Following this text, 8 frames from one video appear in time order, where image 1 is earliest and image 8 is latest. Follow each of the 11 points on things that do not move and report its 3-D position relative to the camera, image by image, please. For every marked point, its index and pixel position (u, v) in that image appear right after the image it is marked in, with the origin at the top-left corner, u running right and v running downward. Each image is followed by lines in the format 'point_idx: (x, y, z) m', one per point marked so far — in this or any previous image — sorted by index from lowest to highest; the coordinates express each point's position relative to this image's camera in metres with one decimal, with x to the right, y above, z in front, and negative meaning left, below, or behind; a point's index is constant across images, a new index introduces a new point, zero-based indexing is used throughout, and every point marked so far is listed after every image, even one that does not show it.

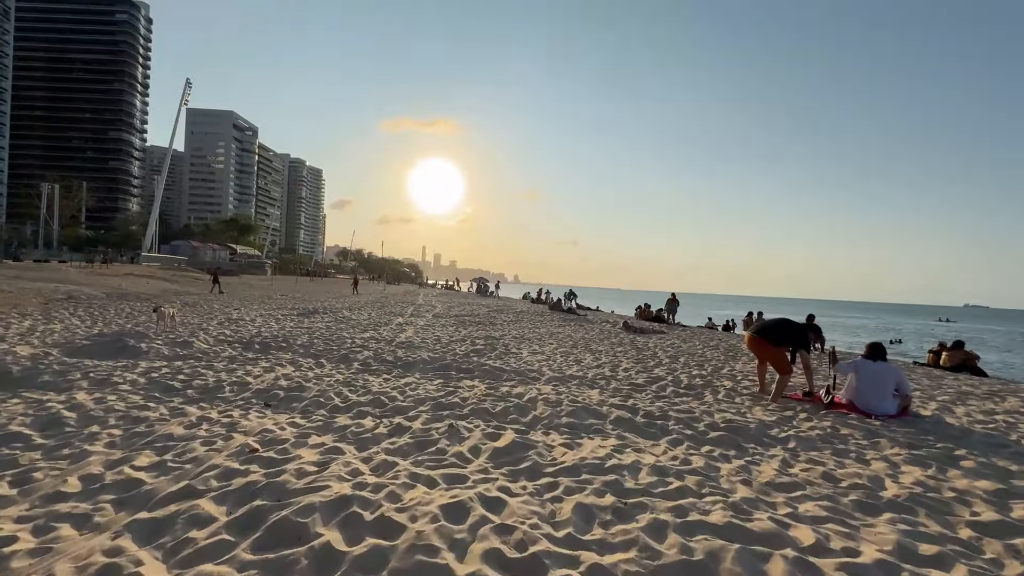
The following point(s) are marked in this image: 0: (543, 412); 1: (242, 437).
0: (+0.4, -1.5, +5.3) m
1: (-2.5, -1.4, +4.2) m
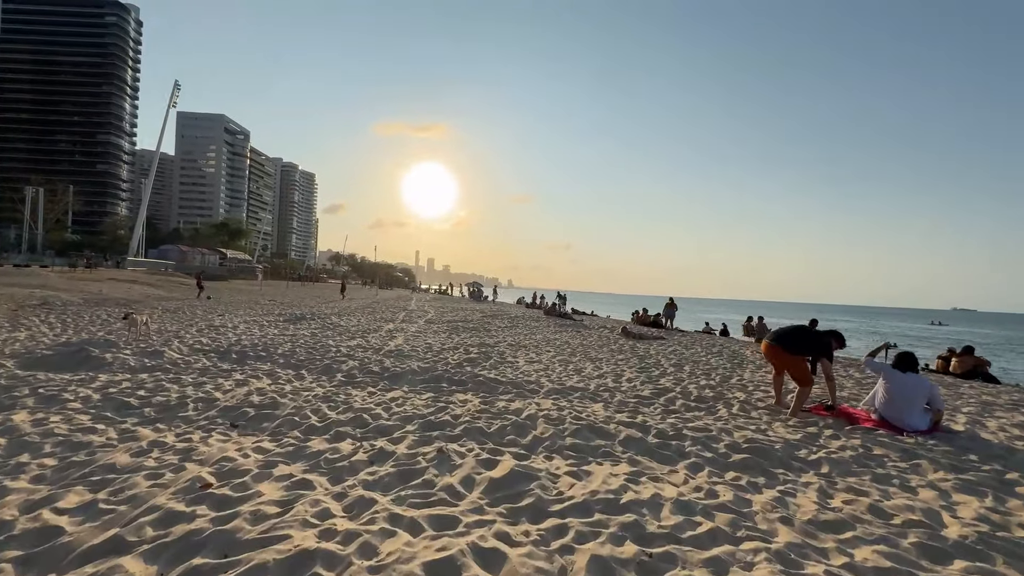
0: (+0.3, -1.5, +4.7) m
1: (-2.5, -1.4, +3.6) m
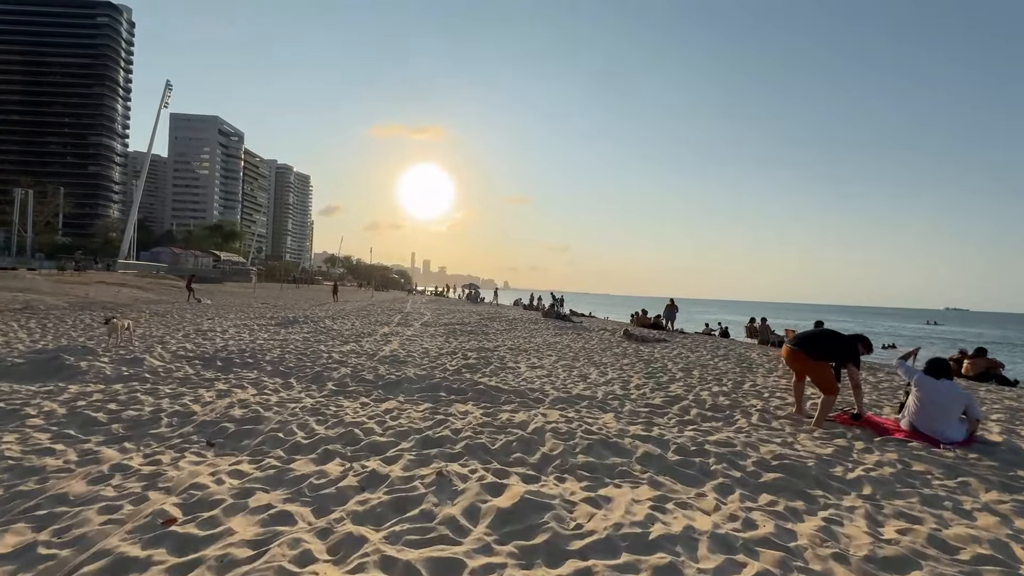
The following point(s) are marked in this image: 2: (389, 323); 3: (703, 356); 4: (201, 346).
0: (+0.4, -1.5, +4.3) m
1: (-2.4, -1.5, +3.1) m
2: (-4.5, -1.3, +16.7) m
3: (+4.8, -1.7, +11.5) m
4: (-6.7, -1.3, +9.8) m
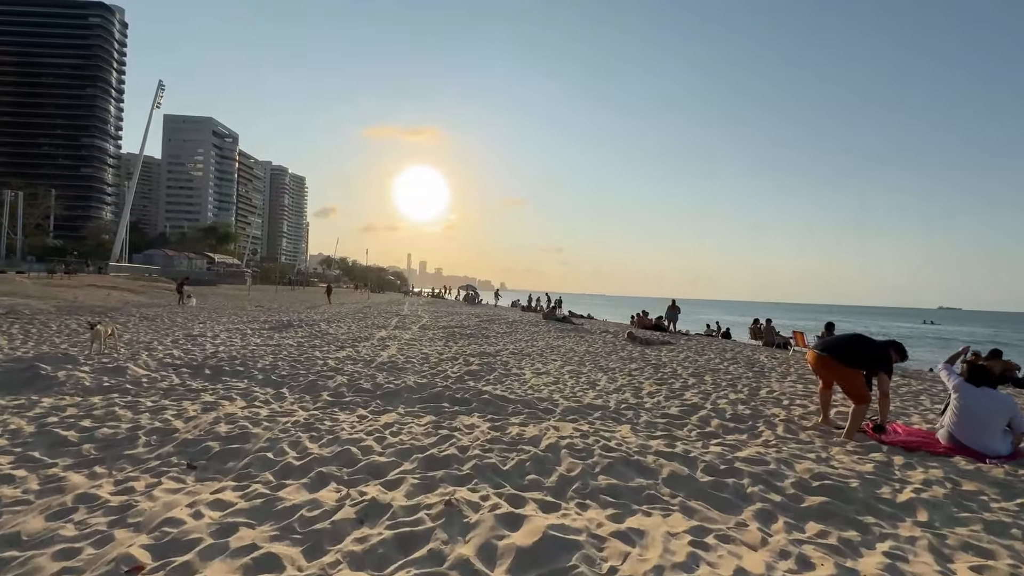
0: (+0.5, -1.6, +3.9) m
1: (-2.3, -1.5, +2.7) m
2: (-4.5, -1.4, +16.2) m
3: (+4.9, -1.8, +11.1) m
4: (-6.7, -1.3, +9.4) m
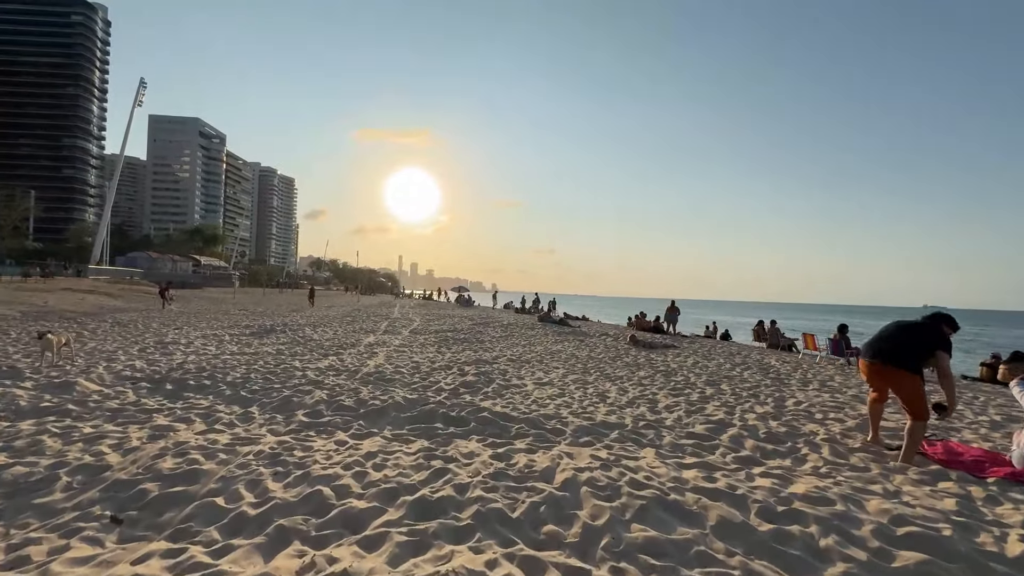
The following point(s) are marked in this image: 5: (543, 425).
0: (+0.6, -1.6, +3.2) m
1: (-2.2, -1.5, +1.9) m
2: (-4.6, -1.5, +15.4) m
3: (+4.8, -1.8, +10.4) m
4: (-6.7, -1.4, +8.5) m
5: (+0.4, -1.6, +5.3) m
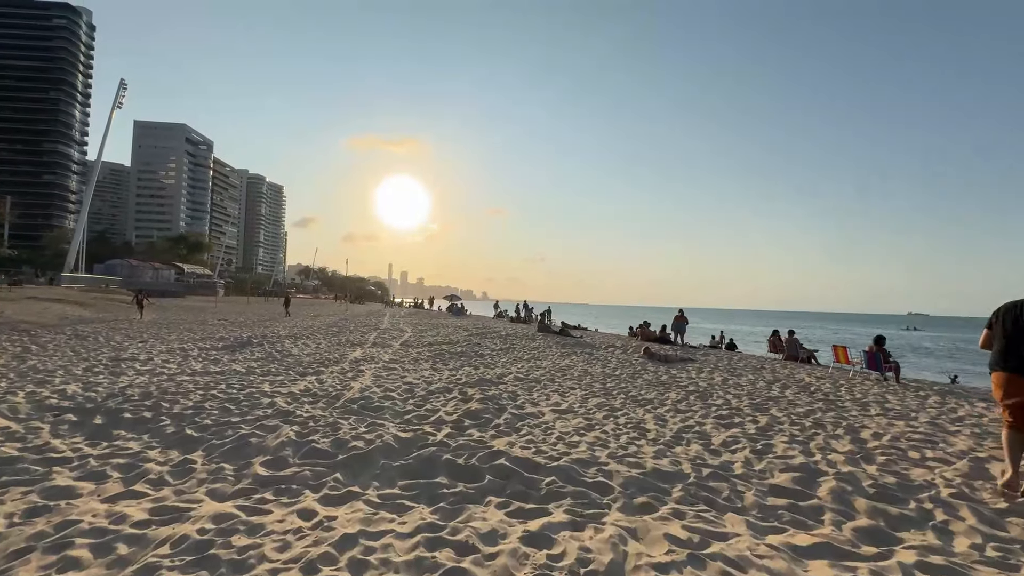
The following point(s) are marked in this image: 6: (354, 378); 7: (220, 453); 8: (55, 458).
0: (+0.9, -1.6, +1.9) m
1: (-1.9, -1.5, +0.6) m
2: (-4.6, -1.7, +14.0) m
3: (+5.0, -2.0, +9.3) m
4: (-6.5, -1.5, +7.0) m
5: (+0.6, -1.7, +4.0) m
6: (-2.8, -1.6, +8.0) m
7: (-2.9, -1.6, +4.5) m
8: (-4.2, -1.6, +4.2) m
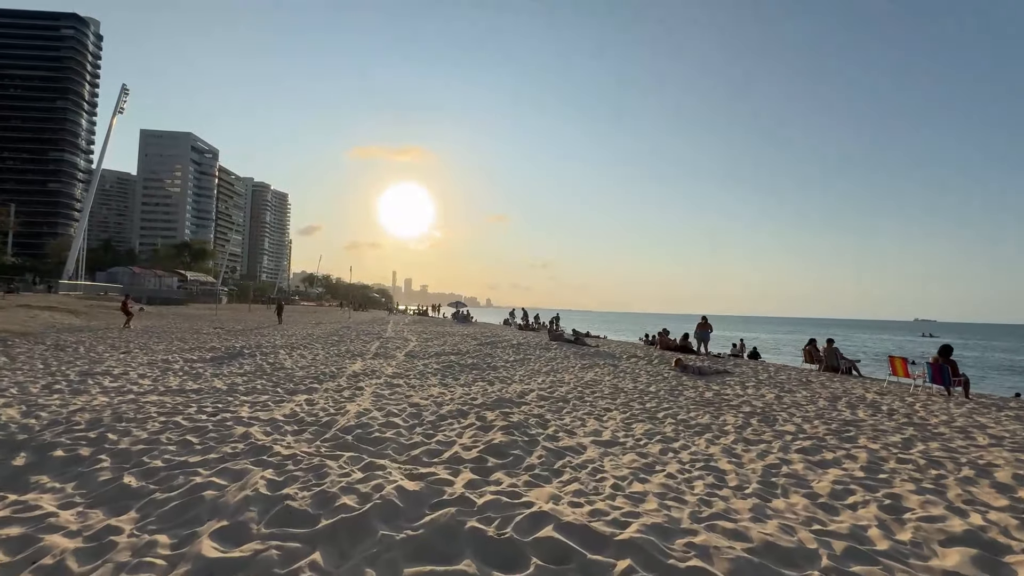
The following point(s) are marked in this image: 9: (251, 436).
0: (+1.2, -1.6, +0.7) m
1: (-1.6, -1.5, -0.6) m
2: (-4.2, -1.9, +12.8) m
3: (+5.4, -2.0, +8.0) m
4: (-6.2, -1.6, +5.9) m
5: (+0.9, -1.6, +2.8) m
6: (-2.4, -1.6, +6.8) m
7: (-2.5, -1.6, +3.3) m
8: (-3.9, -1.6, +3.0) m
9: (-2.8, -1.6, +4.9) m
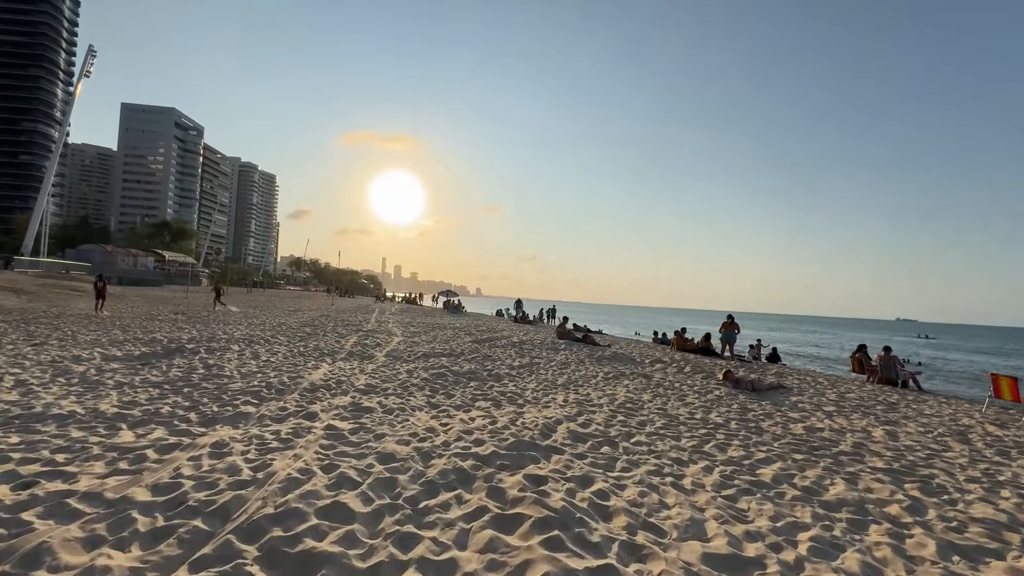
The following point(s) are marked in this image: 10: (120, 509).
0: (+1.6, -1.6, -1.7) m
1: (-1.2, -1.5, -3.0) m
2: (-4.1, -1.5, +10.4) m
3: (+5.6, -2.0, +5.8) m
4: (-5.9, -1.3, +3.4) m
5: (+1.3, -1.6, +0.4) m
6: (-2.2, -1.5, +4.4) m
7: (-2.2, -1.5, +0.9) m
8: (-3.5, -1.4, +0.6) m
9: (-2.5, -1.4, +2.5) m
10: (-2.5, -1.4, +3.0) m
